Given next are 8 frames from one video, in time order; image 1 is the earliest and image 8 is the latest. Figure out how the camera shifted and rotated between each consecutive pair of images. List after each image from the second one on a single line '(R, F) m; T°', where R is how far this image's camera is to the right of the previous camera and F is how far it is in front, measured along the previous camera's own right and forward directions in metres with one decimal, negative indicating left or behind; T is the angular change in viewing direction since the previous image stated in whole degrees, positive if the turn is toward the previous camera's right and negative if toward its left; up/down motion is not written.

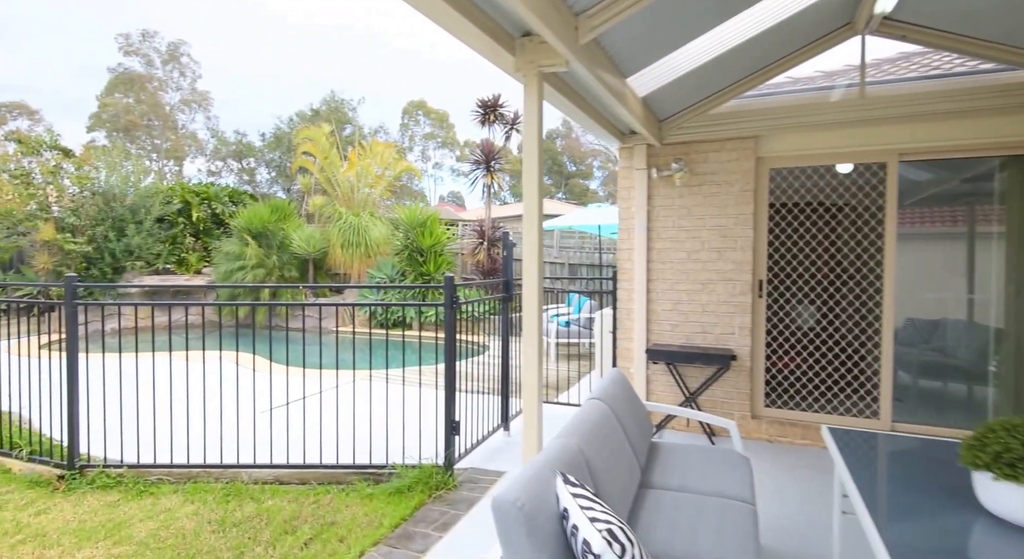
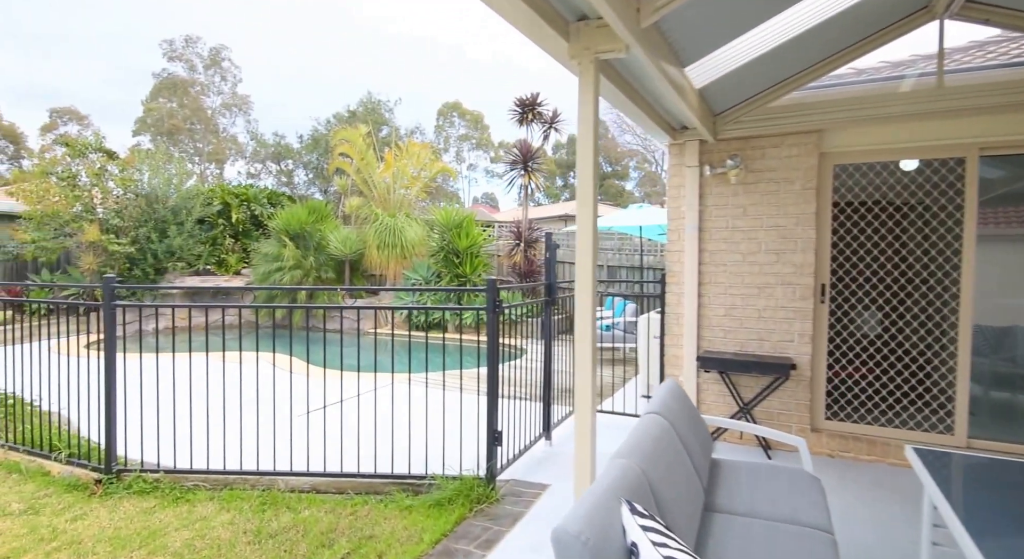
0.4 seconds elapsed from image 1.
(-0.1, +0.1) m; -3°
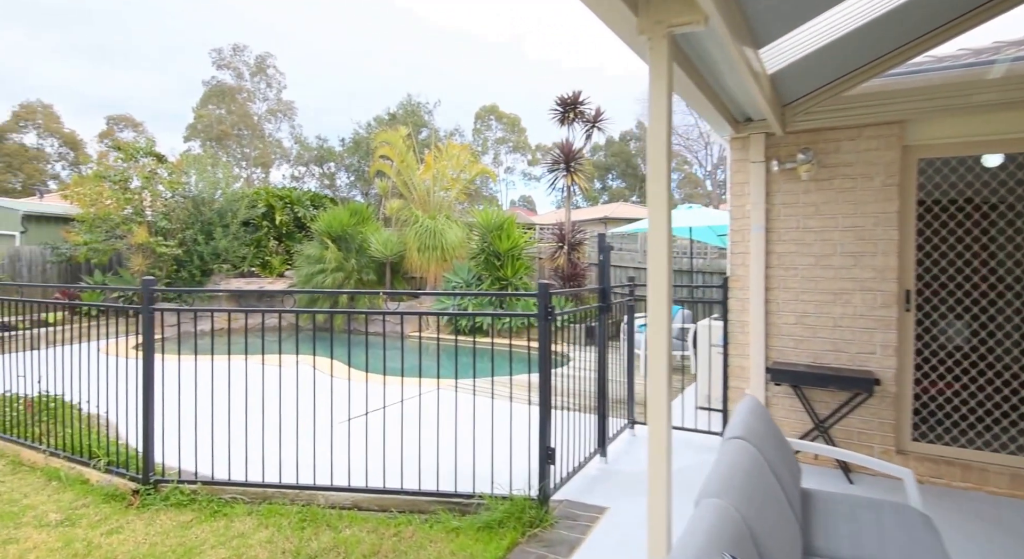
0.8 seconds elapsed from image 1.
(-0.1, +0.2) m; -4°
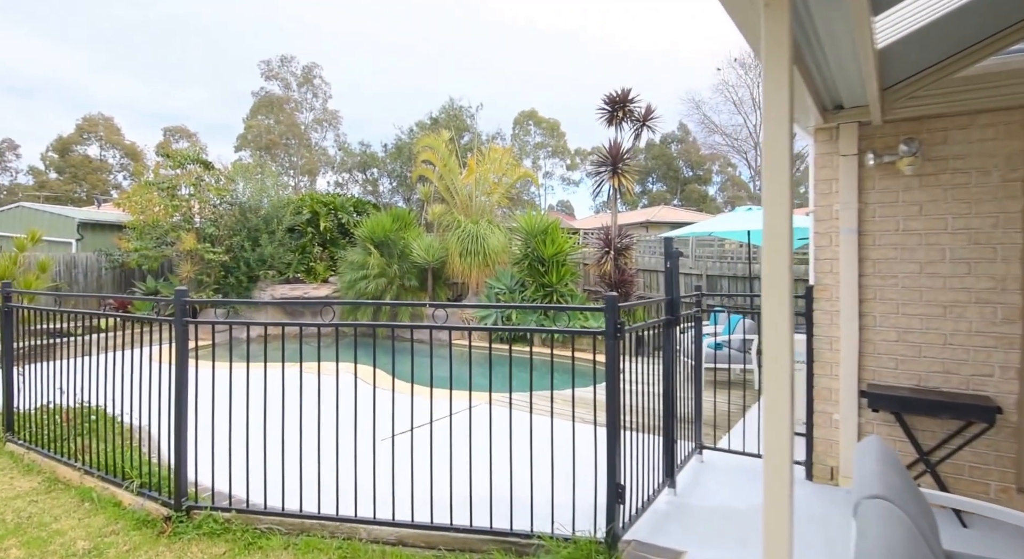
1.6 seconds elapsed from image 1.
(-0.1, +0.3) m; -4°
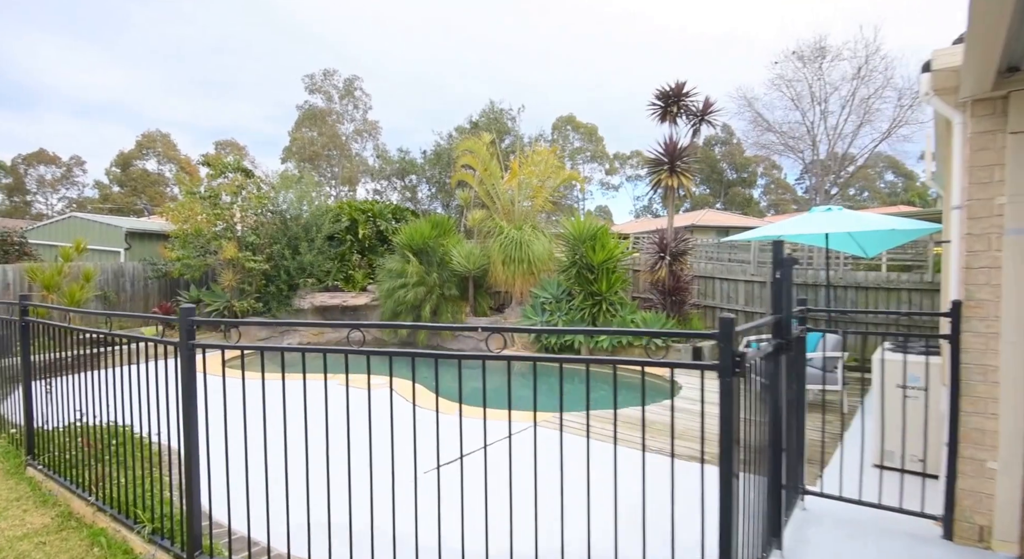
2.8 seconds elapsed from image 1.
(-0.1, +0.4) m; -4°
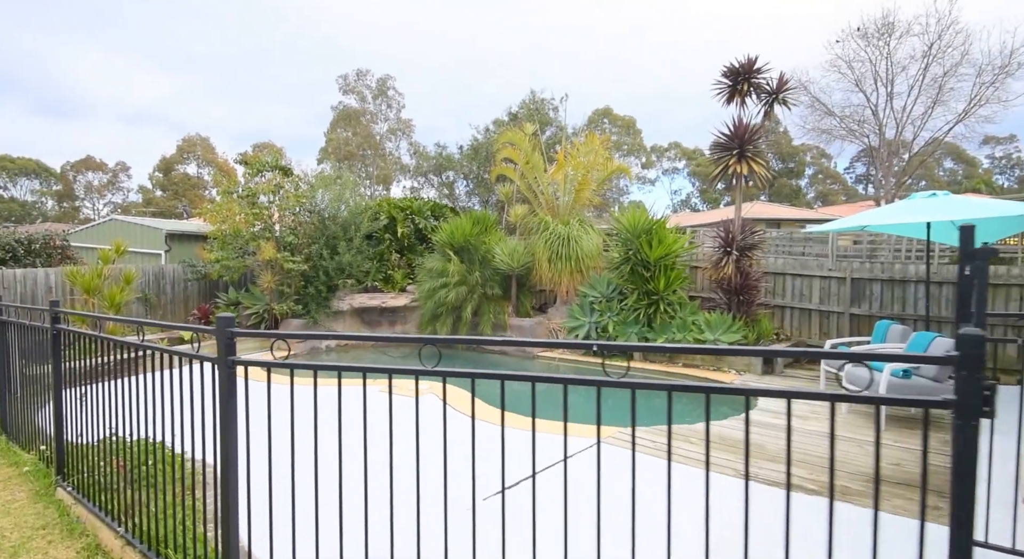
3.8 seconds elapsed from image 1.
(-0.3, +0.5) m; -3°
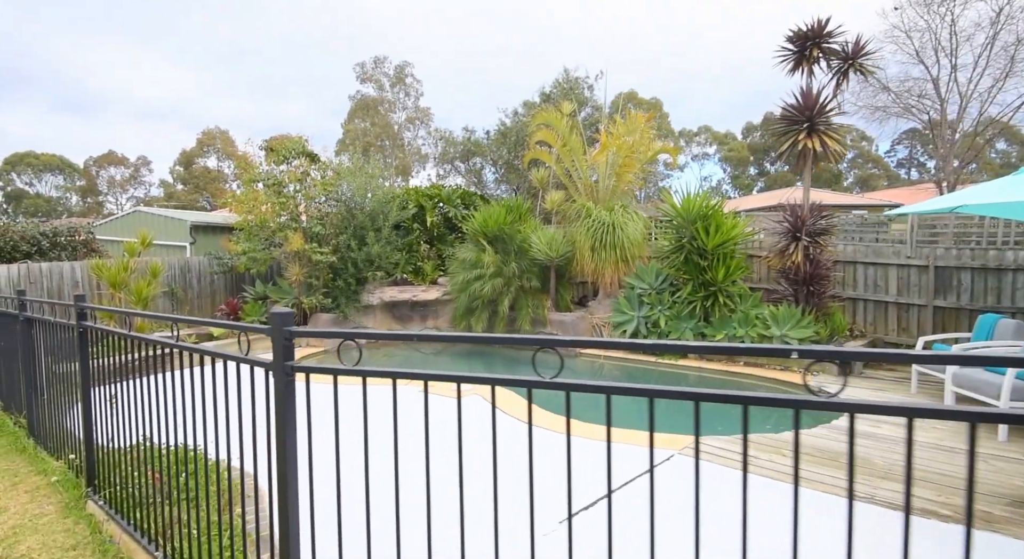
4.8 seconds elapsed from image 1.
(-0.4, +0.5) m; -2°
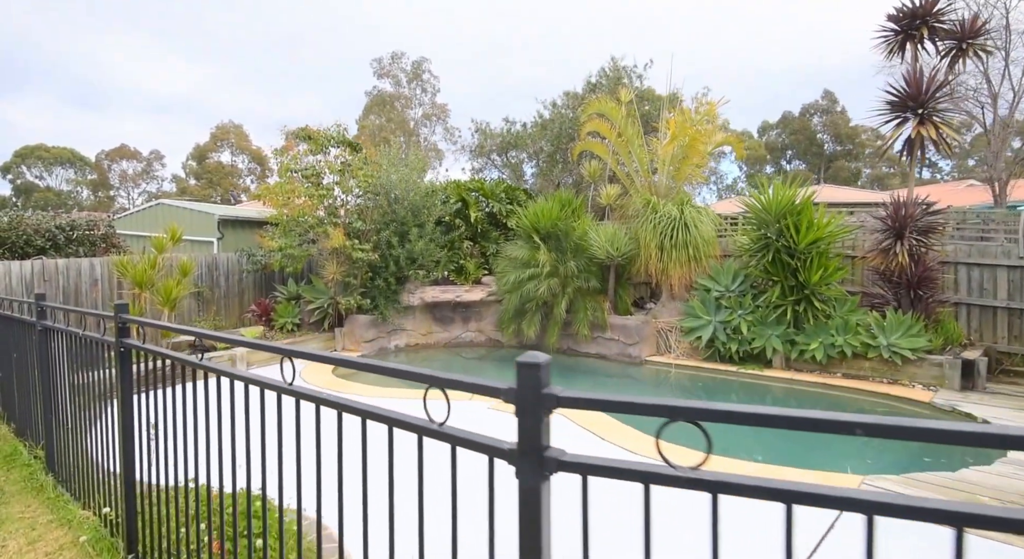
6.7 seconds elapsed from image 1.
(-0.8, +0.8) m; -1°
